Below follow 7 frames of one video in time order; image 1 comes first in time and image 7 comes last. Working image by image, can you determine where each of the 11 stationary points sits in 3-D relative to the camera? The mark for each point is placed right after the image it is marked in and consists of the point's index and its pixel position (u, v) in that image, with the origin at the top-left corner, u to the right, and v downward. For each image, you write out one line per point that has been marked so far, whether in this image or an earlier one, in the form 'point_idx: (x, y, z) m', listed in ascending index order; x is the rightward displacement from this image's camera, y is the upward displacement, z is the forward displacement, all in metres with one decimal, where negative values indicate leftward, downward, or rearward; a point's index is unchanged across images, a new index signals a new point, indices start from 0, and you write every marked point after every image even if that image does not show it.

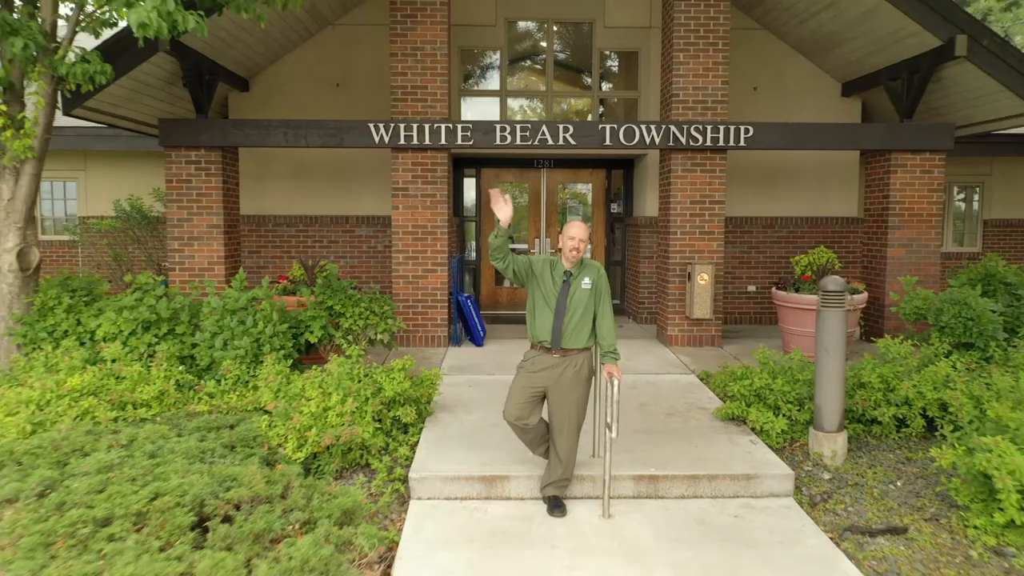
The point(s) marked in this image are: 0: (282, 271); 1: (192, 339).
0: (-2.7, +0.2, +8.0) m
1: (-2.5, -0.4, +5.4) m
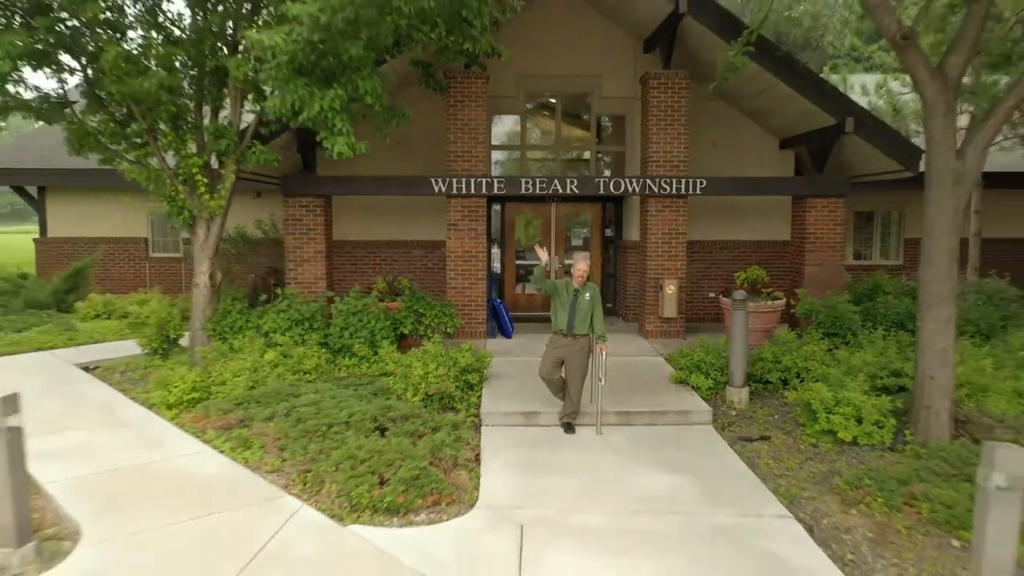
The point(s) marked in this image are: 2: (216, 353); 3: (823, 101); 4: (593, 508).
0: (-2.4, +0.1, +10.7) m
1: (-2.2, -0.5, +8.2) m
2: (-3.4, -0.8, +7.8) m
3: (+4.2, +2.5, +9.1) m
4: (+0.6, -1.7, +5.2) m
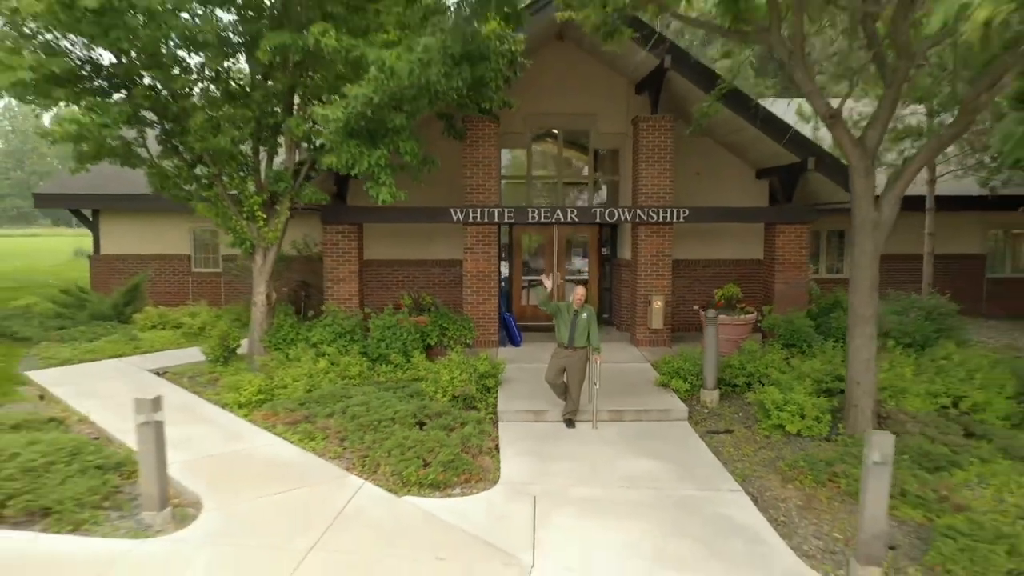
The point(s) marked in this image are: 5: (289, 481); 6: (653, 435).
0: (-2.3, -0.2, +12.2) m
1: (-2.1, -0.8, +9.7) m
2: (-3.3, -1.0, +9.3) m
3: (+4.3, +2.3, +10.6) m
4: (+0.8, -1.9, +6.7) m
5: (-2.2, -1.9, +6.7) m
6: (+1.7, -1.7, +7.9) m
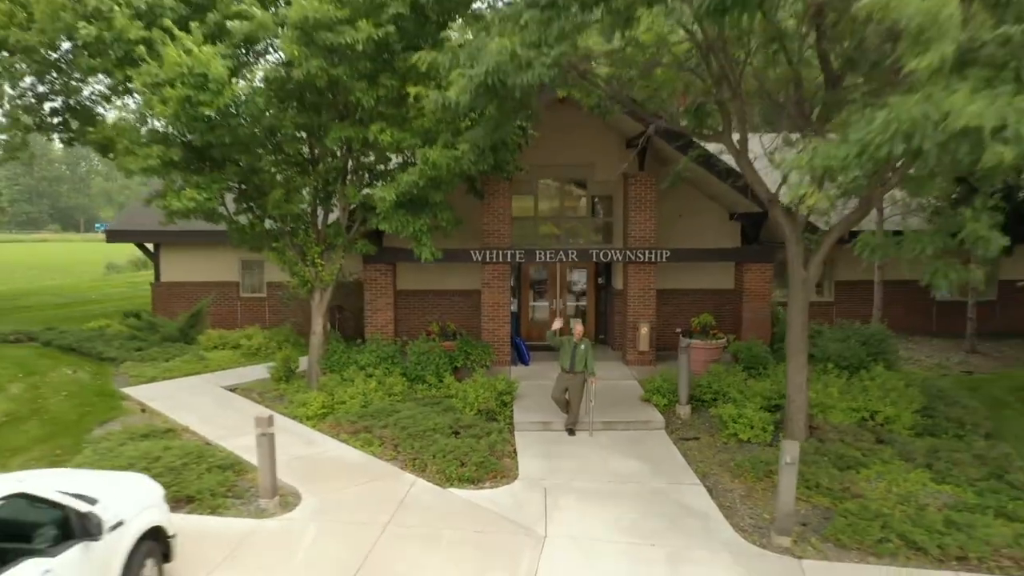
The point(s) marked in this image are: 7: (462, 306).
0: (-2.1, -0.8, +14.4) m
1: (-1.9, -1.4, +11.8) m
2: (-3.1, -1.6, +11.5) m
3: (+4.6, +1.7, +12.7) m
4: (+1.0, -2.5, +8.9) m
5: (-2.0, -2.5, +8.8) m
6: (+1.9, -2.3, +10.1) m
7: (-1.1, -0.4, +14.5) m
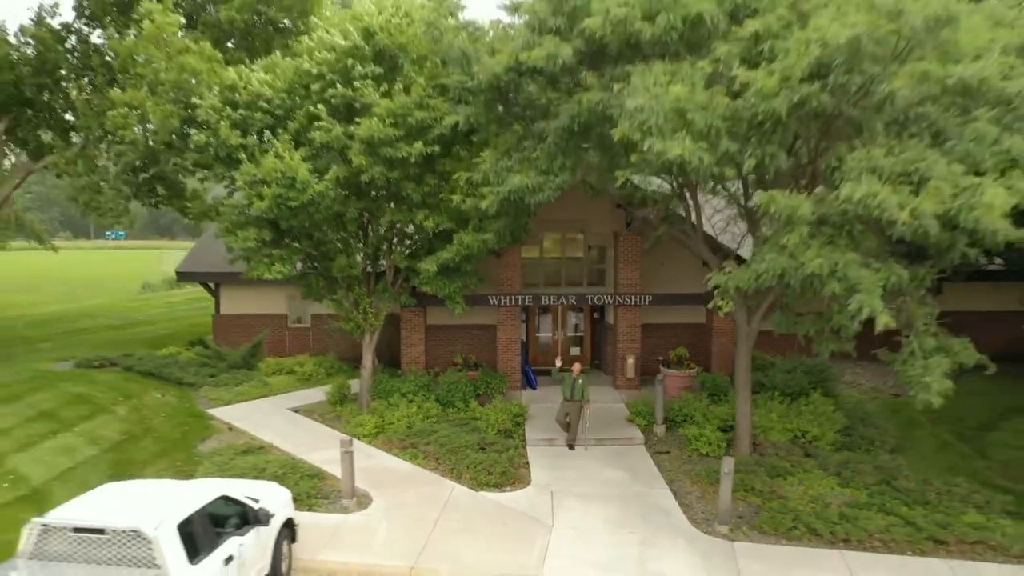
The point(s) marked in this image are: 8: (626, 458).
0: (-1.8, -1.7, +17.3) m
1: (-1.6, -2.3, +14.7) m
2: (-2.8, -2.5, +14.4) m
3: (+4.8, +0.8, +15.7) m
4: (+1.3, -3.4, +11.8) m
5: (-1.7, -3.4, +11.7) m
6: (+2.1, -3.2, +13.0) m
7: (-0.8, -1.3, +17.4) m
8: (+2.1, -3.3, +12.7) m
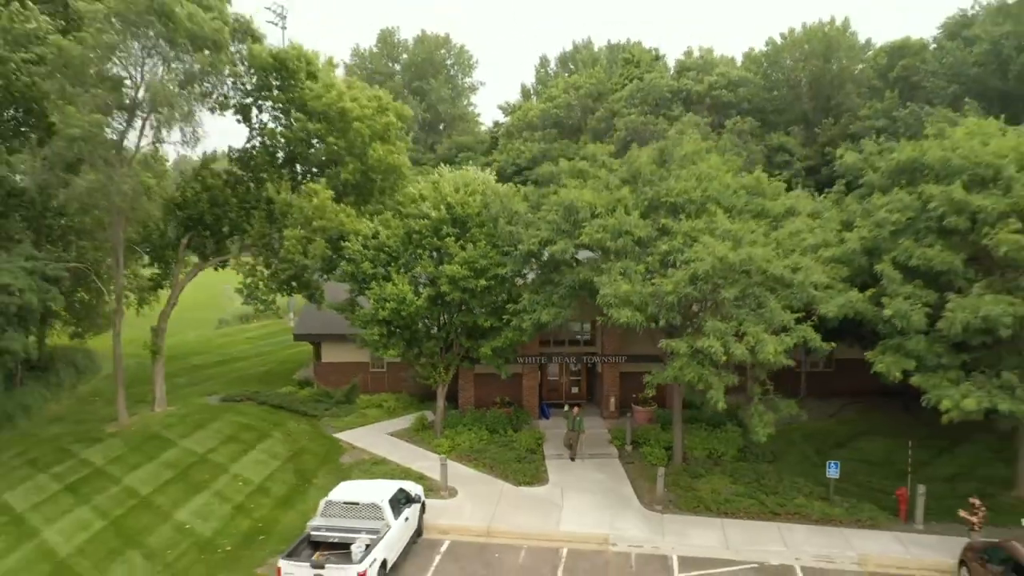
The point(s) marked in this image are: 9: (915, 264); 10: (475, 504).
0: (-1.1, -4.0, +25.2) m
1: (-0.9, -4.6, +22.7) m
2: (-2.1, -4.8, +22.4) m
3: (+5.5, -1.5, +23.6) m
4: (+2.0, -5.7, +19.7) m
5: (-1.0, -5.7, +19.7) m
6: (+2.9, -5.5, +20.9) m
7: (-0.1, -3.6, +25.4) m
8: (+2.9, -5.5, +20.7) m
9: (+9.6, +0.6, +16.1) m
10: (-1.0, -5.9, +18.3) m
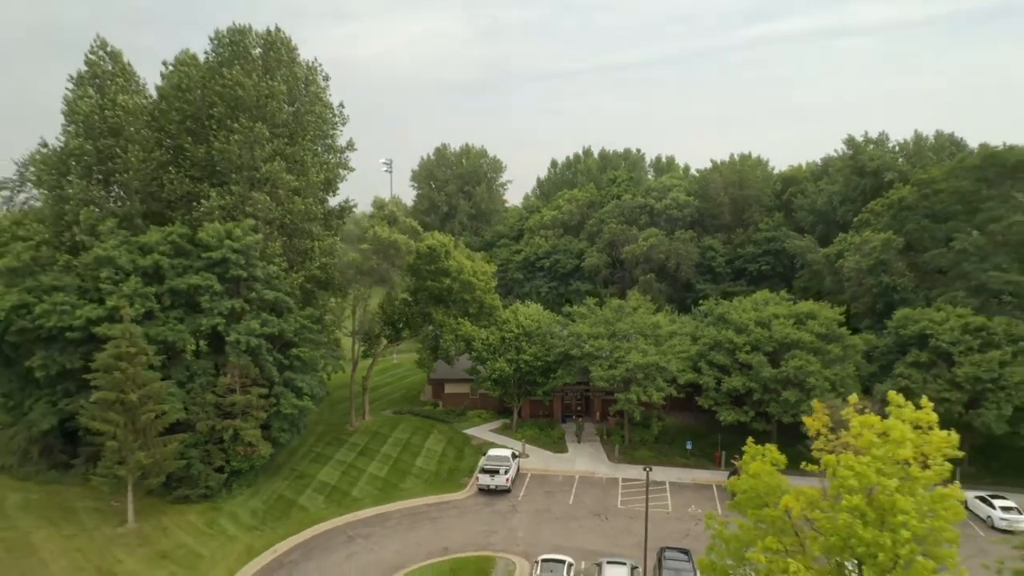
0: (+1.5, -9.1, +49.8) m
1: (+1.8, -9.7, +47.3) m
2: (+0.6, -9.9, +46.9) m
3: (+8.2, -6.6, +48.3) m
4: (+4.7, -10.8, +44.3) m
5: (+1.7, -10.8, +44.3) m
6: (+5.5, -10.6, +45.5) m
7: (+2.5, -8.7, +50.0) m
8: (+5.5, -10.6, +45.3) m
9: (+12.3, -4.5, +40.7) m
10: (+1.6, -11.0, +42.9) m
